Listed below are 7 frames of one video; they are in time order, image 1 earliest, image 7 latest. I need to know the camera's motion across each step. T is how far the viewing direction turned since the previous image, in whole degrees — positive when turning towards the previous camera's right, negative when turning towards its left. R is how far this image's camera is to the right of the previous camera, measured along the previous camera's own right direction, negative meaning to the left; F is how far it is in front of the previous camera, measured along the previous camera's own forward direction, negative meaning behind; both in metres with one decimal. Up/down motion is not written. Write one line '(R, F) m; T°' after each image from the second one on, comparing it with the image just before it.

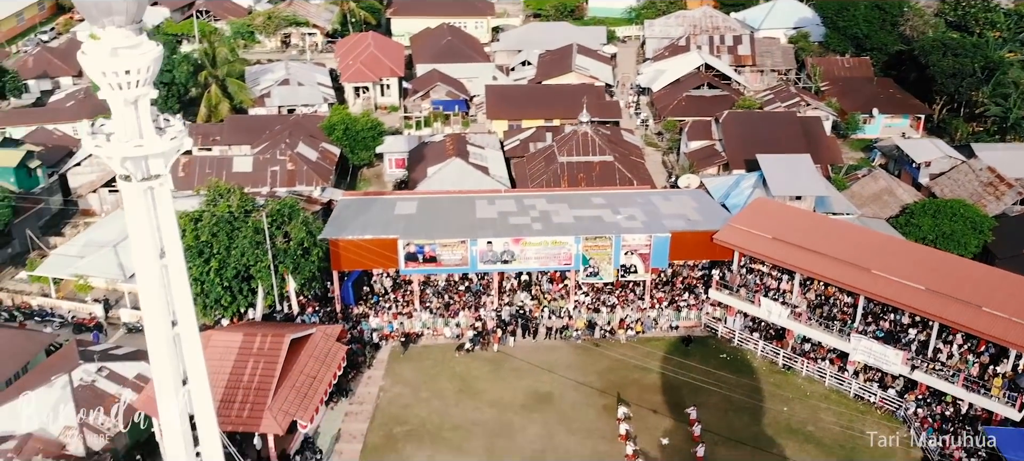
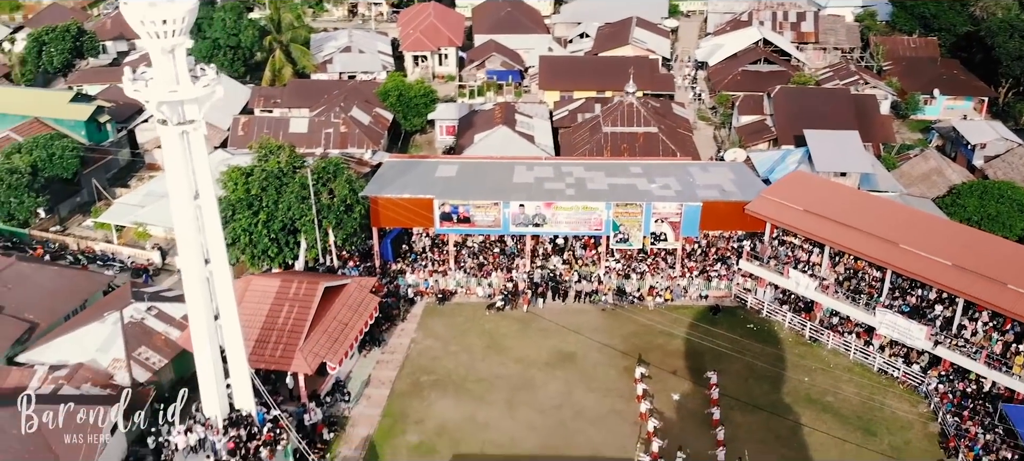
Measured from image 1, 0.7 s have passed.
(+1.4, -0.8) m; -4°
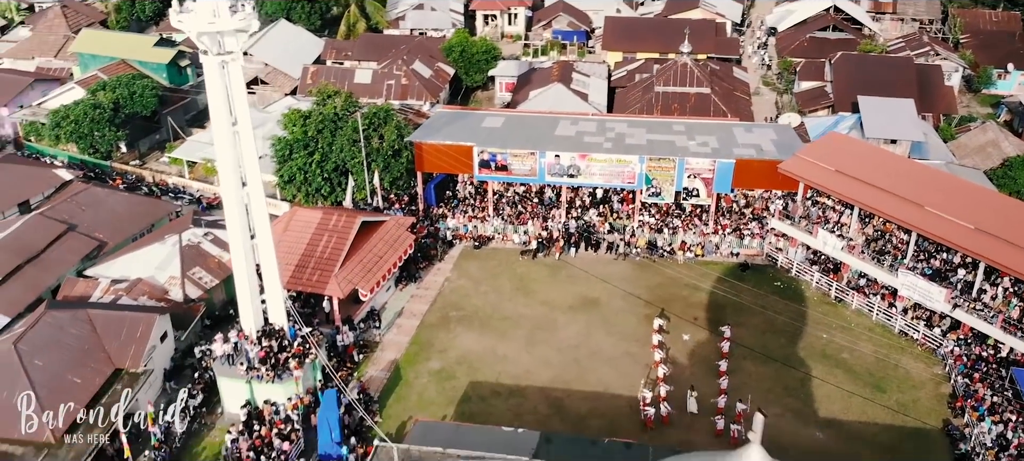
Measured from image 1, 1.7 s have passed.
(+2.1, -1.3) m; -6°
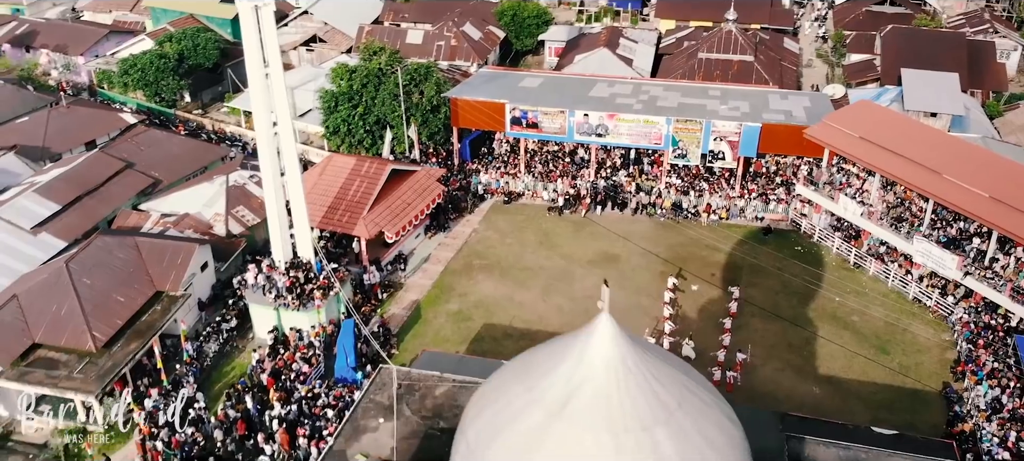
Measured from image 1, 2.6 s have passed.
(+1.9, -1.2) m; -5°
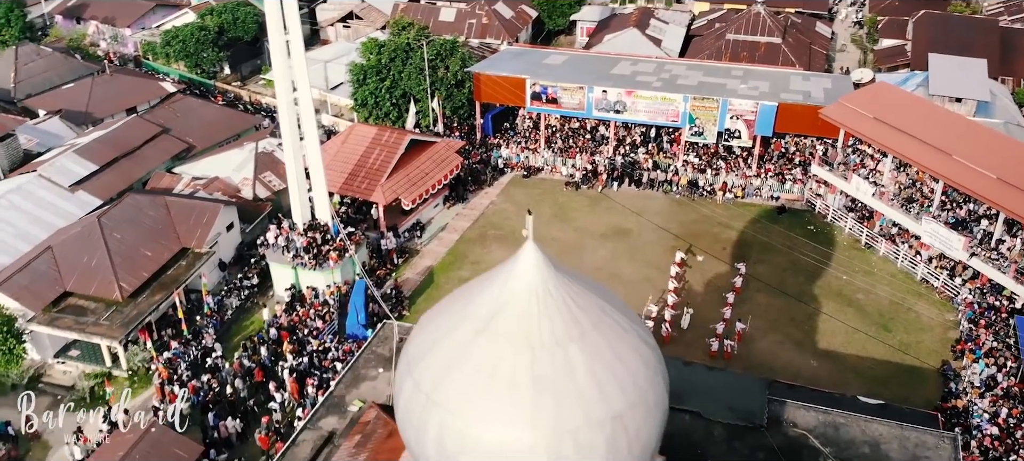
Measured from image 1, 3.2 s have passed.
(+1.3, -0.9) m; -3°
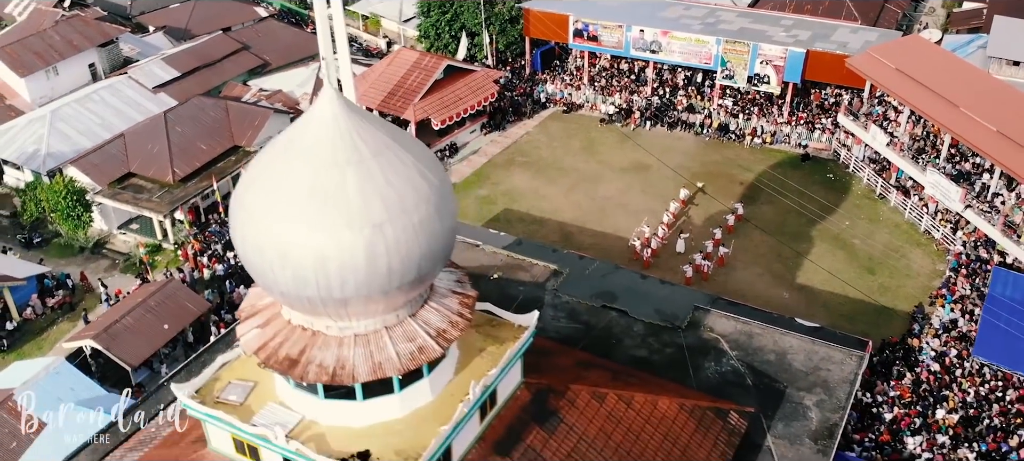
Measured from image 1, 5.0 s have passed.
(+4.8, -2.1) m; -9°
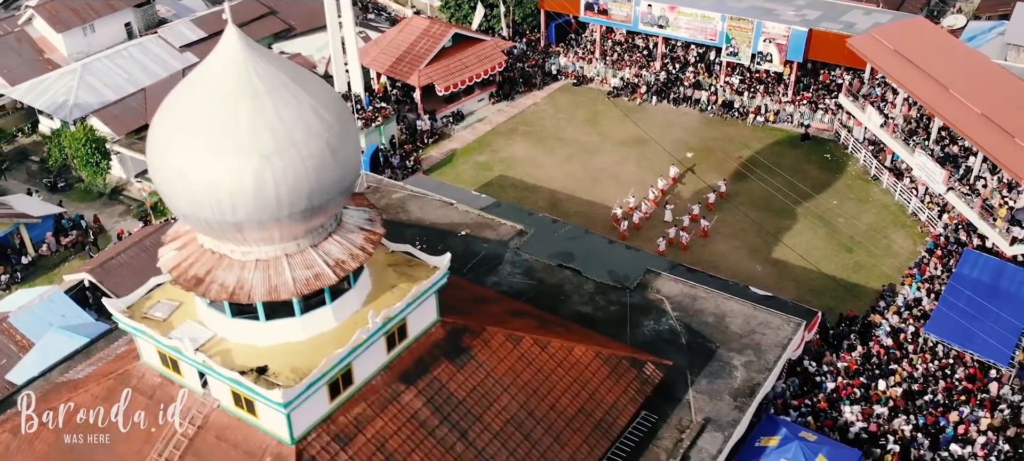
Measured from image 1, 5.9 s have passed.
(+2.9, -1.0) m; -4°
